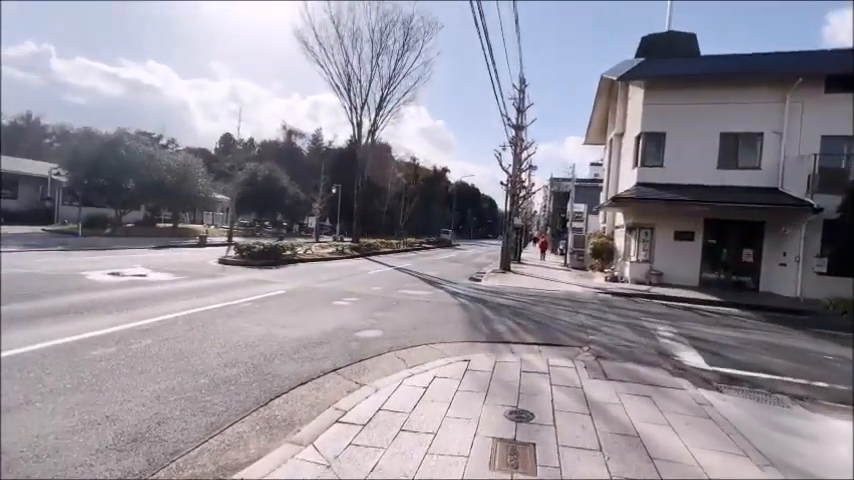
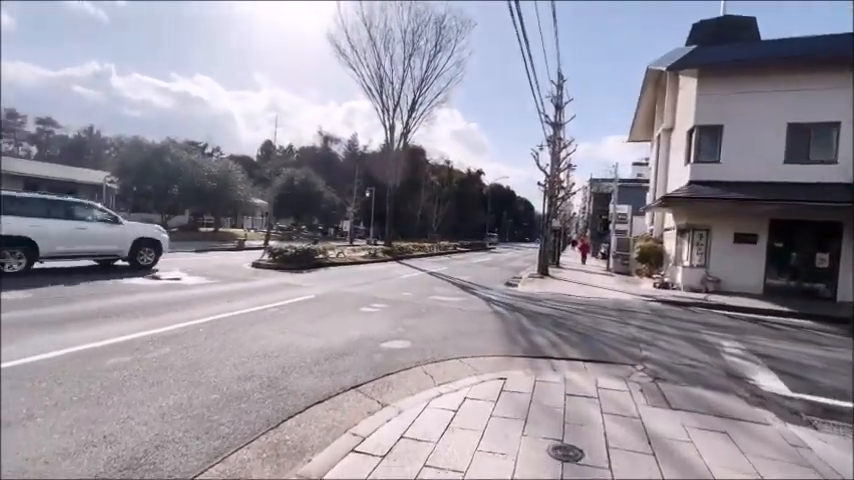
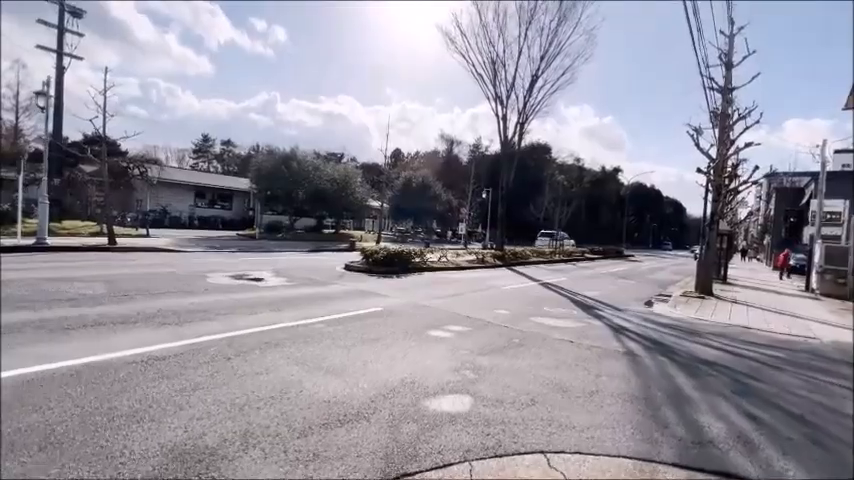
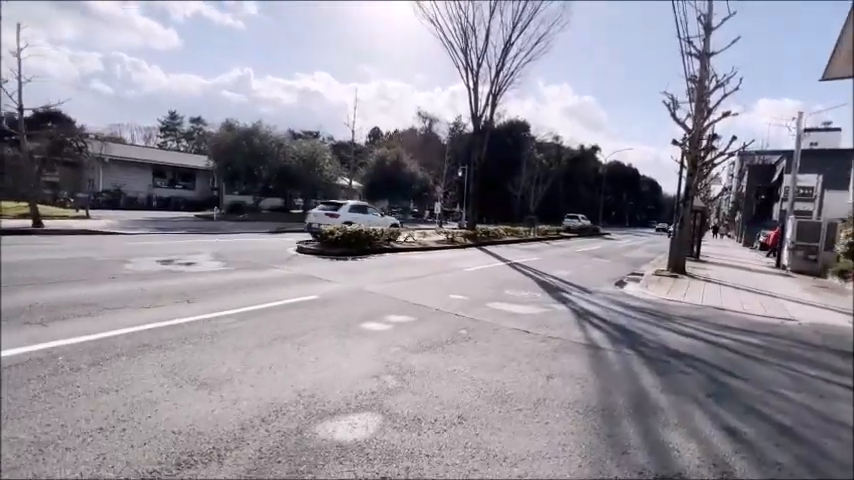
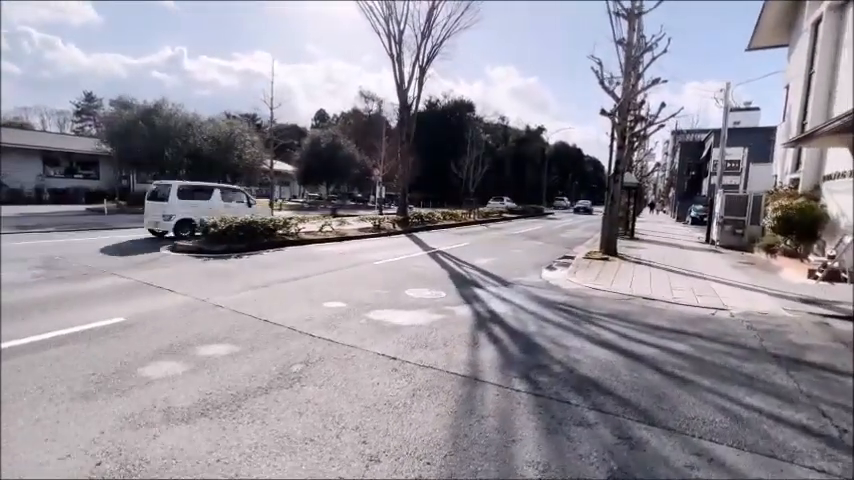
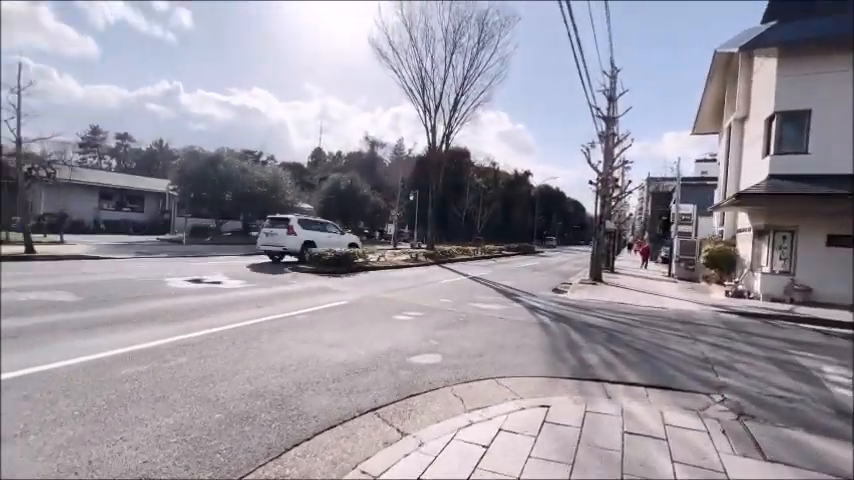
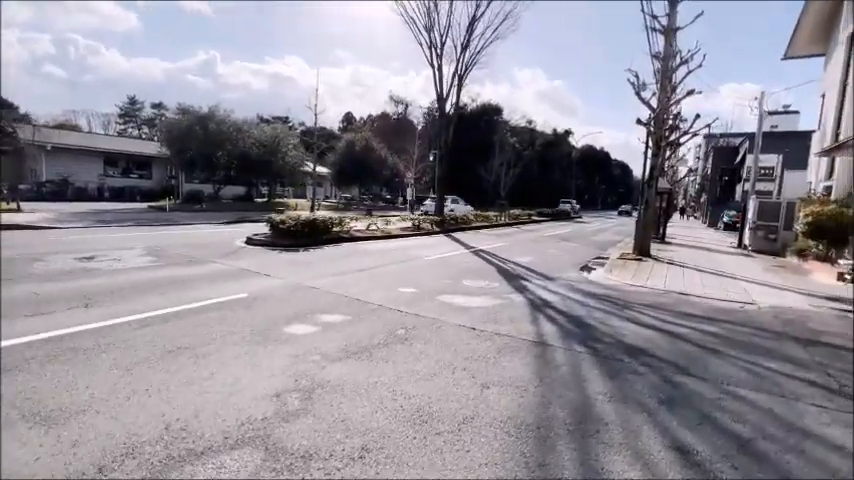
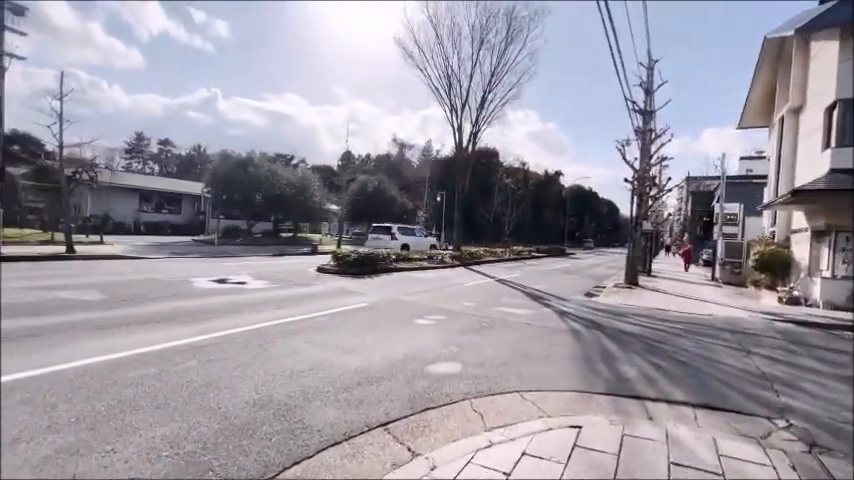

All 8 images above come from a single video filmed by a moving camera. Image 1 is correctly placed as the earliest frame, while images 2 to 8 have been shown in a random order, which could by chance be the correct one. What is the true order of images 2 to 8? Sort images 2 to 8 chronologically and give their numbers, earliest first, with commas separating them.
2, 6, 8, 3, 4, 7, 5
